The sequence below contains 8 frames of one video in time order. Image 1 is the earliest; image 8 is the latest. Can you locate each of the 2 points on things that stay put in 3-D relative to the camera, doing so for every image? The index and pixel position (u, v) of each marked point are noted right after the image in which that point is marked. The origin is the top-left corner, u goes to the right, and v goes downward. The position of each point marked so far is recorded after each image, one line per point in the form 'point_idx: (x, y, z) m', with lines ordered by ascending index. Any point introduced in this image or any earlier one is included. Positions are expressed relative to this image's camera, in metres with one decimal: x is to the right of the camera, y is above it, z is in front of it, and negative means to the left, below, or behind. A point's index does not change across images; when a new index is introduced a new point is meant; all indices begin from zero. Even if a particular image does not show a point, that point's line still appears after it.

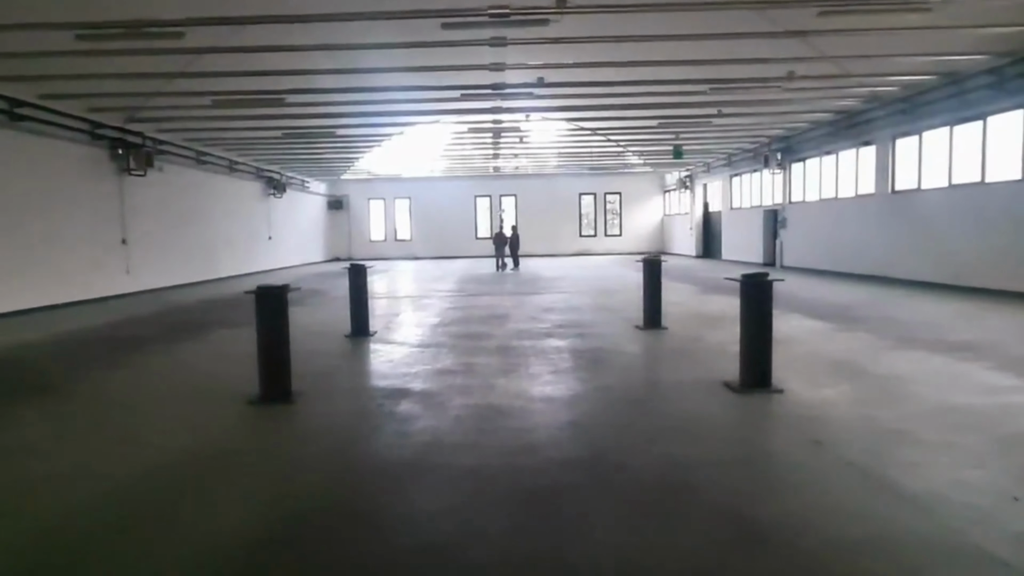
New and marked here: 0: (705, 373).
0: (+1.3, -0.6, +4.6) m
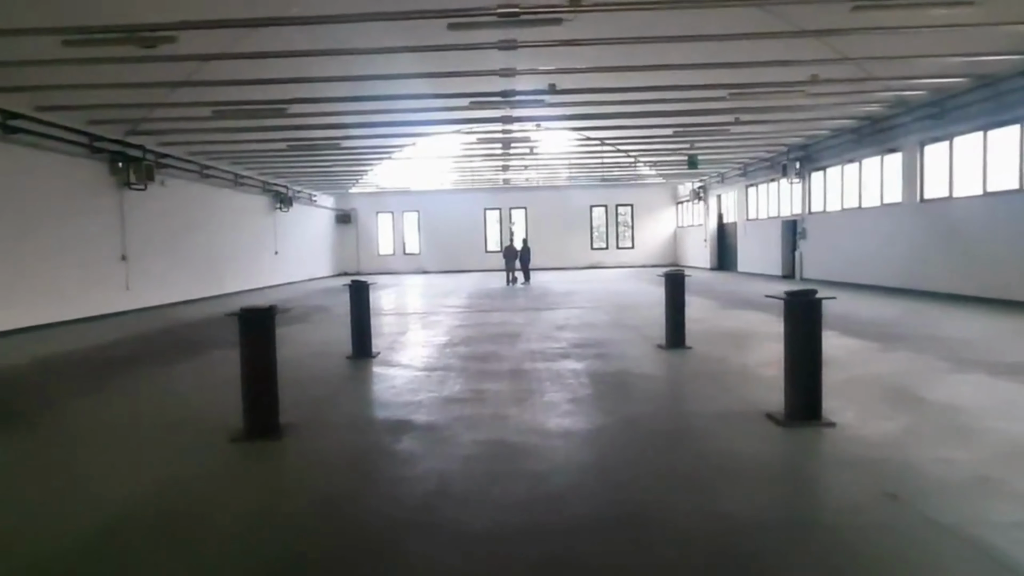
0: (+1.4, -0.7, +4.1) m
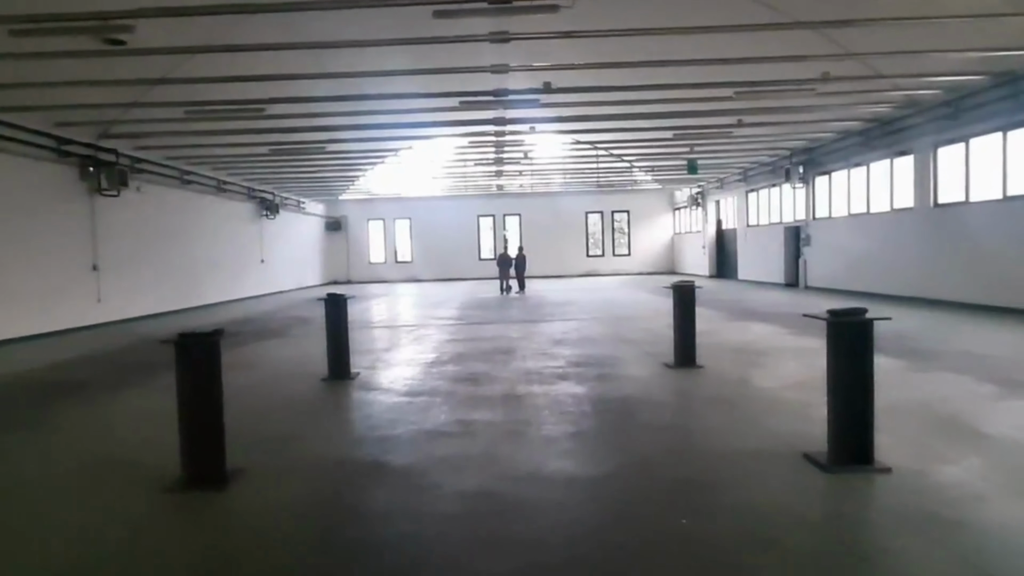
0: (+1.4, -0.8, +3.5) m
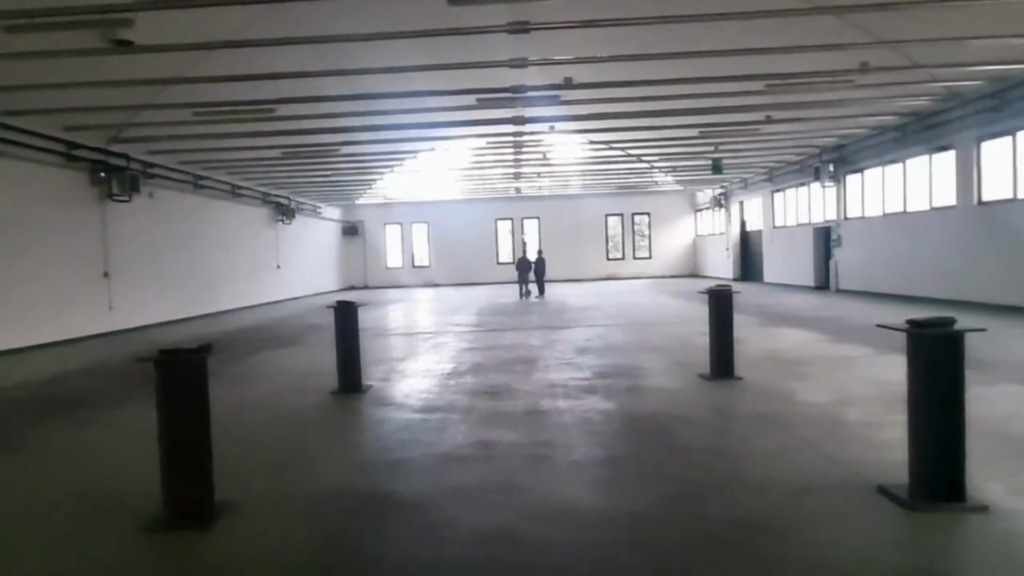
0: (+1.5, -0.8, +3.1) m
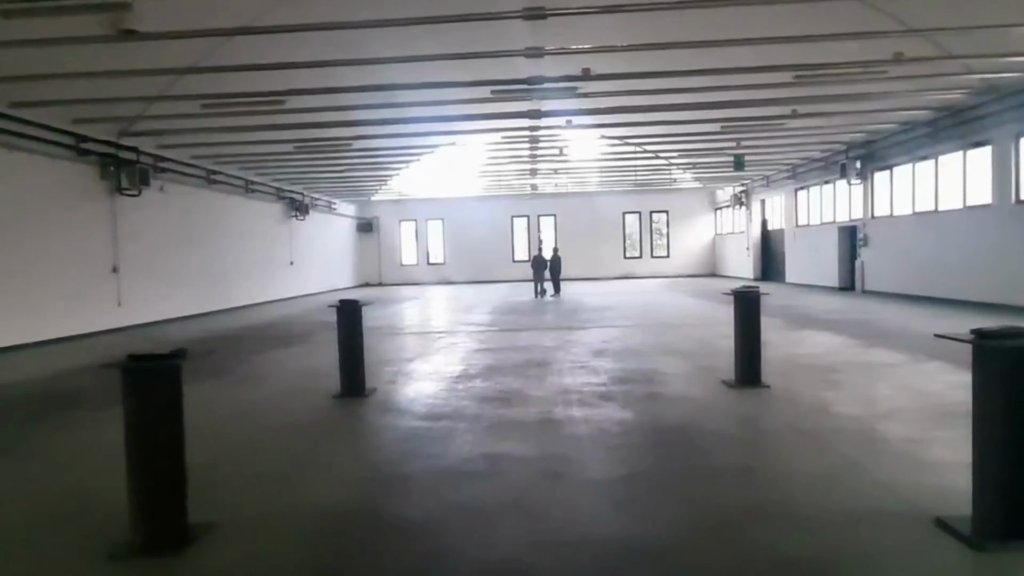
0: (+1.5, -0.8, +2.8) m
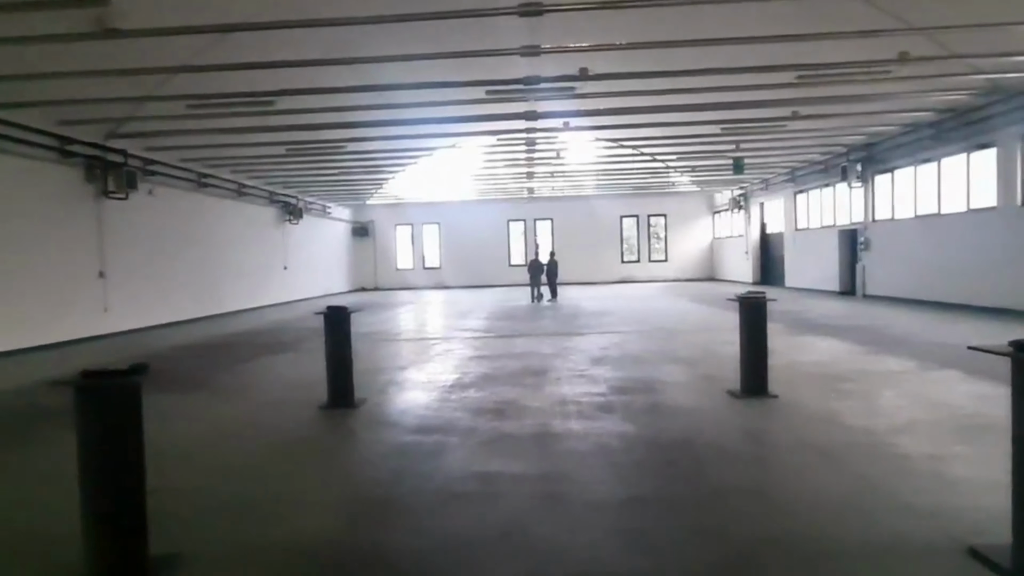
0: (+1.5, -0.8, +2.6) m
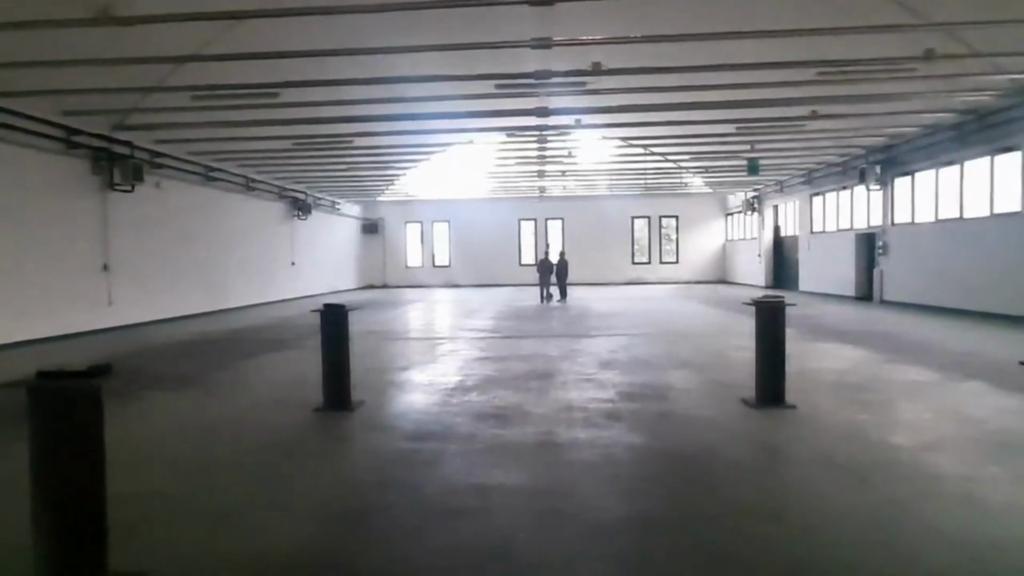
0: (+1.5, -0.9, +2.3) m
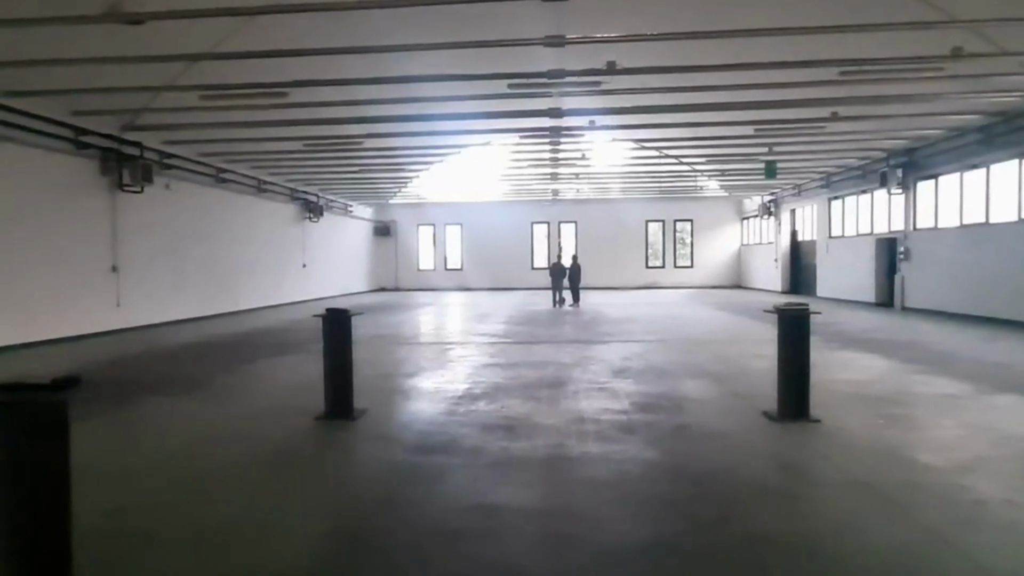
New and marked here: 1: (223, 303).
0: (+1.5, -0.9, +2.1) m
1: (-5.7, -0.3, +13.5) m
